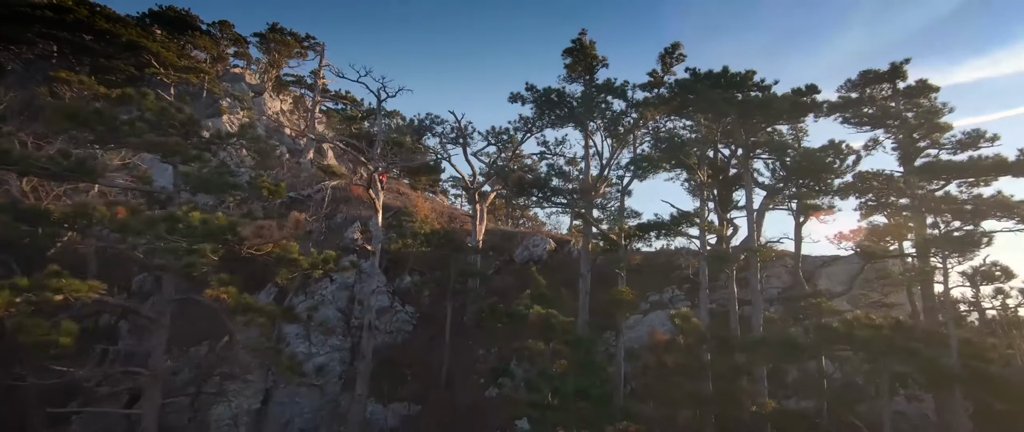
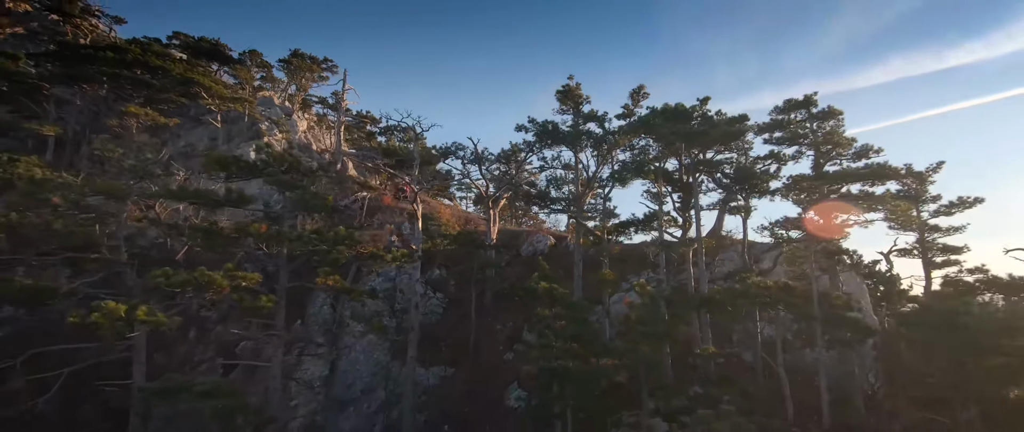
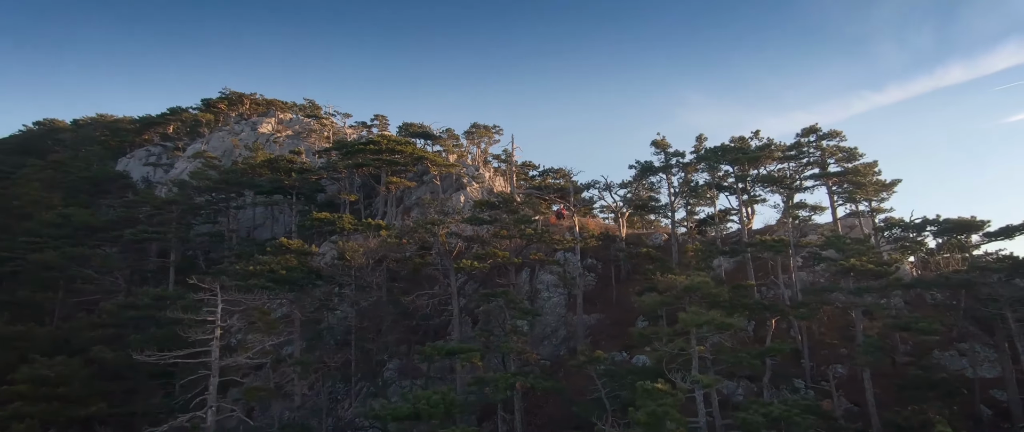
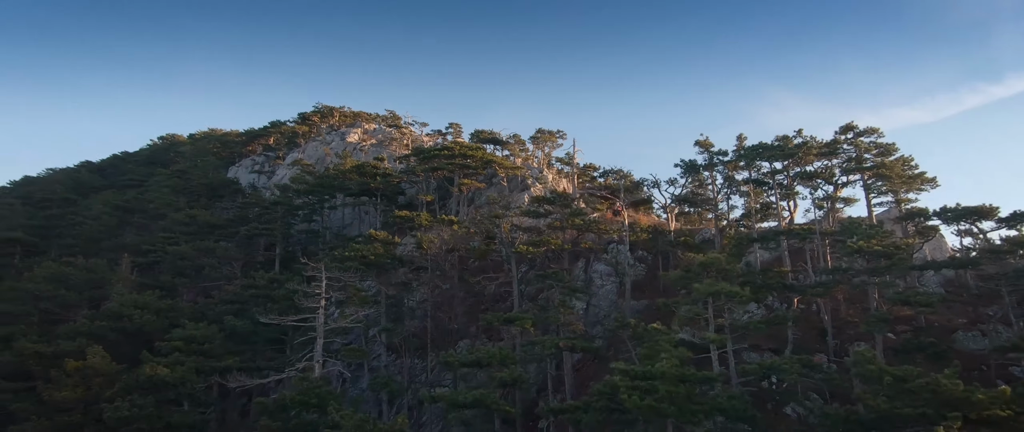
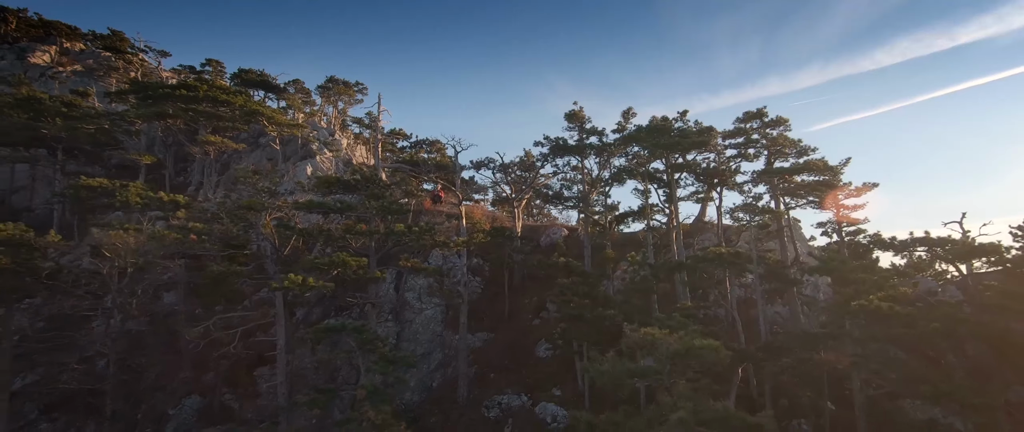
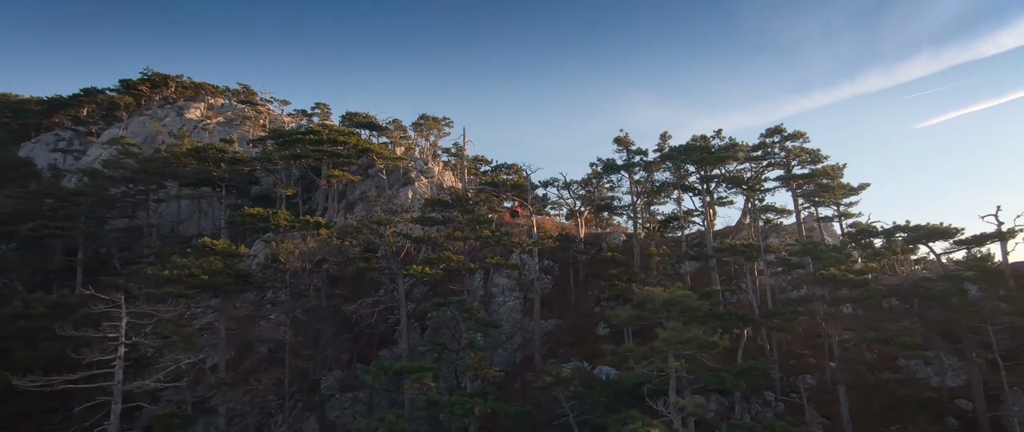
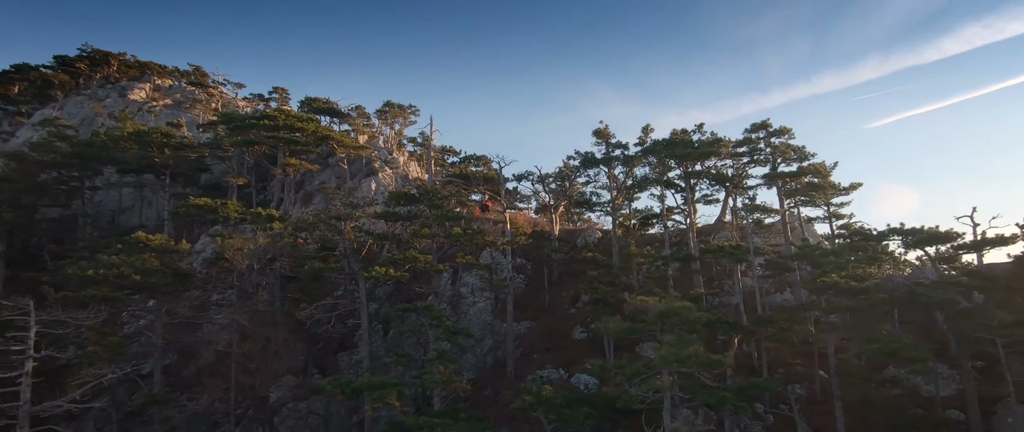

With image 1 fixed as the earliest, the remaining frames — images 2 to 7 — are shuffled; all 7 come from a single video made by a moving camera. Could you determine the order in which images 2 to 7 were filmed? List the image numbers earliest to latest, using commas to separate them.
2, 5, 7, 6, 3, 4
